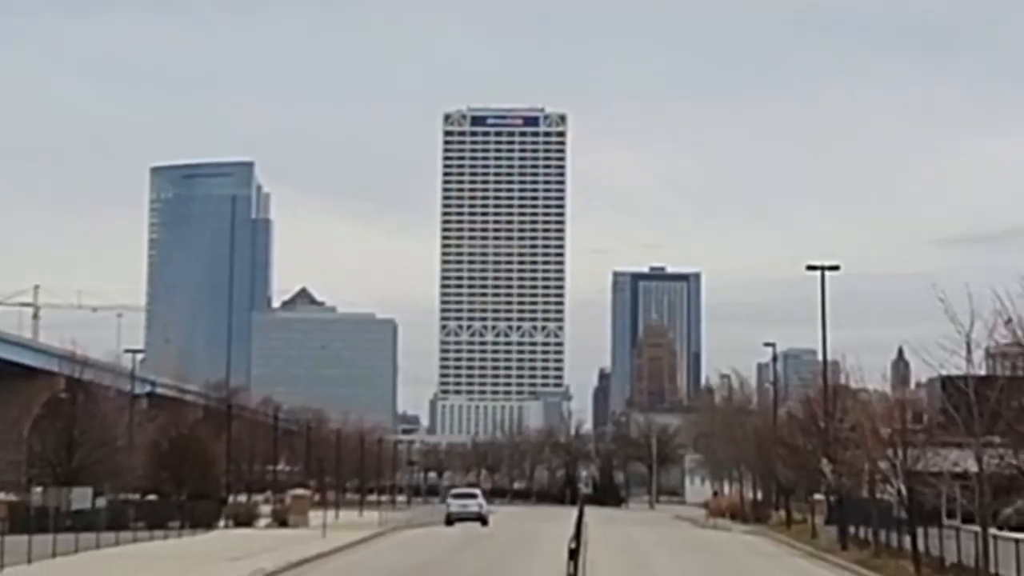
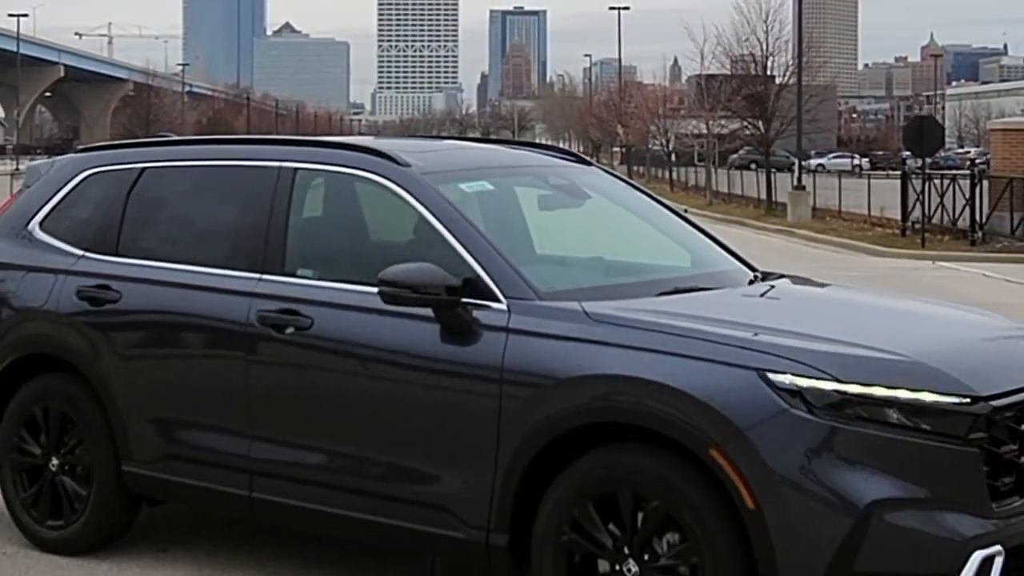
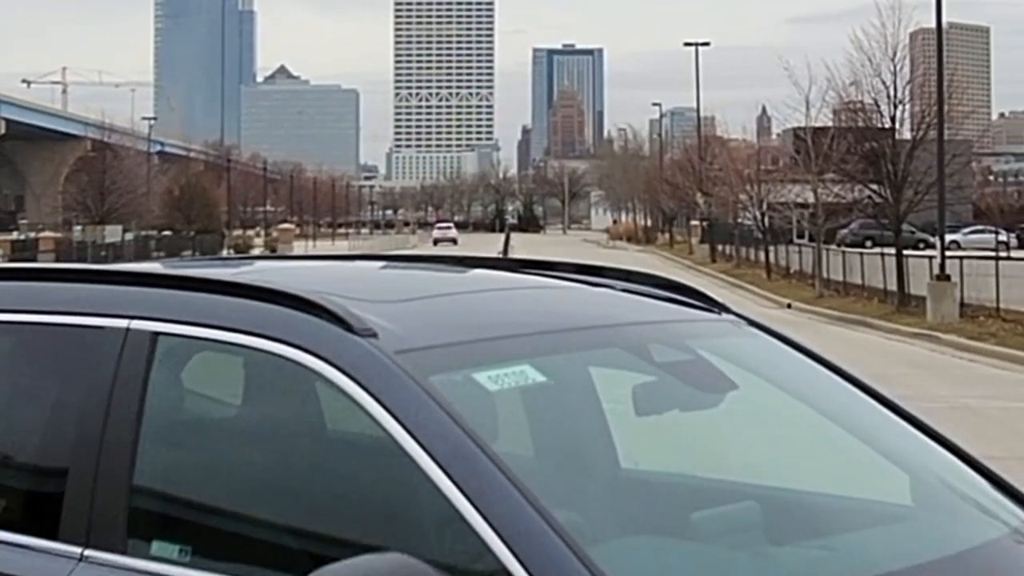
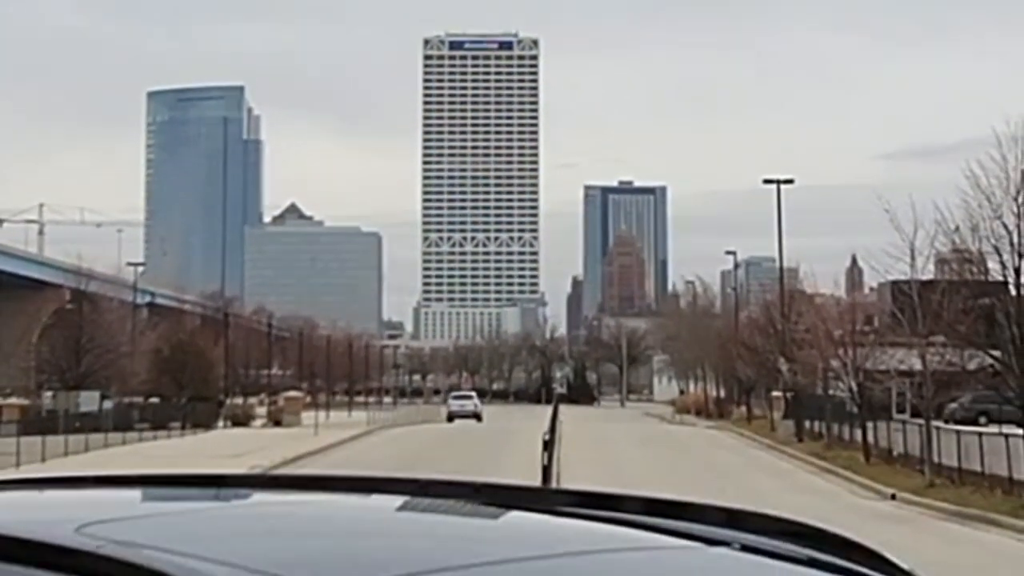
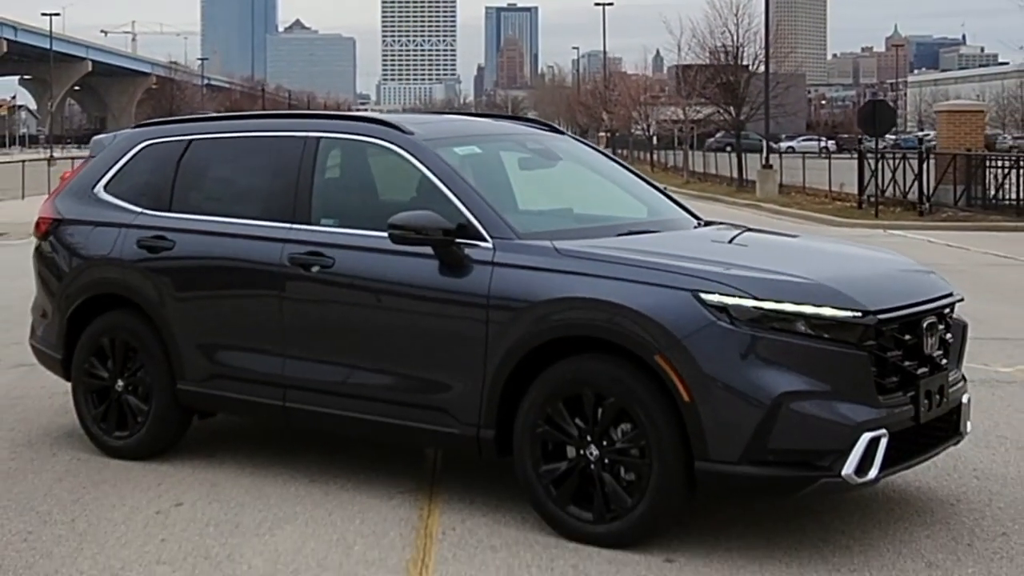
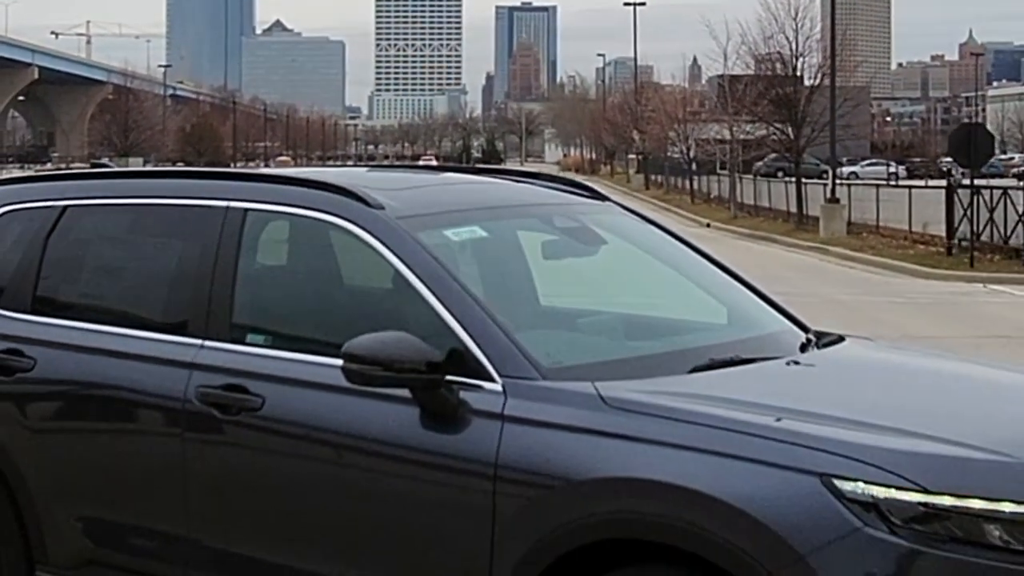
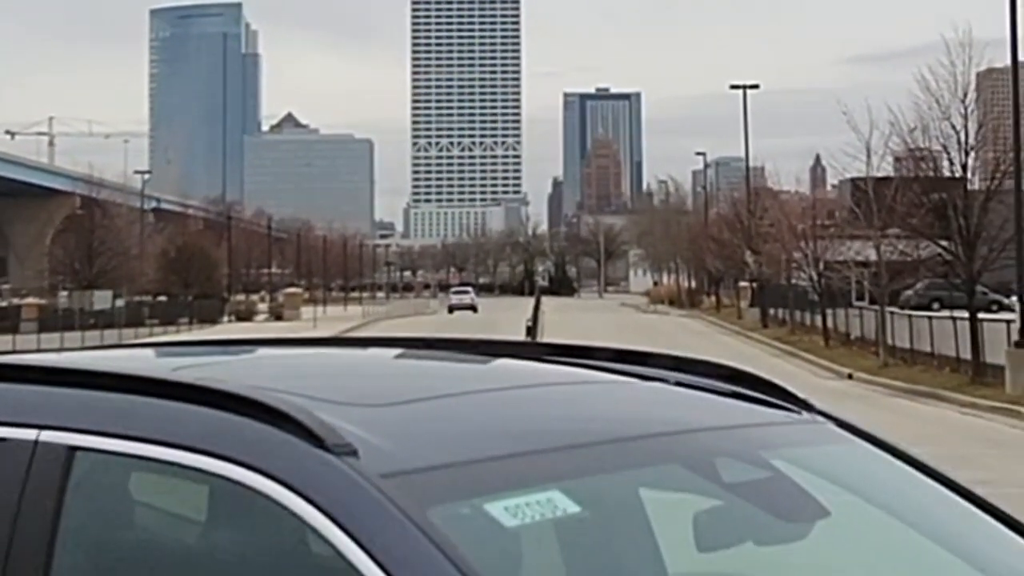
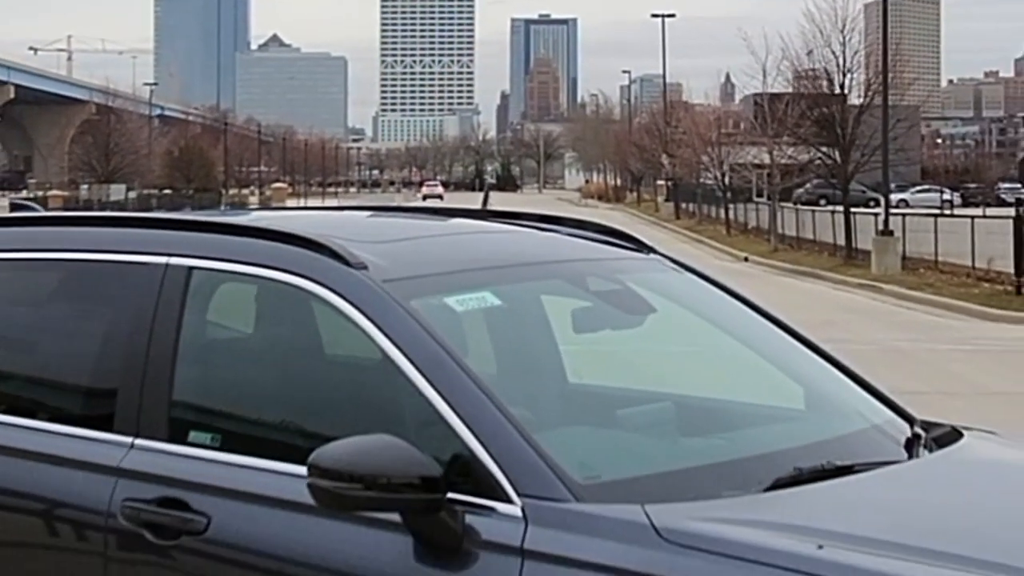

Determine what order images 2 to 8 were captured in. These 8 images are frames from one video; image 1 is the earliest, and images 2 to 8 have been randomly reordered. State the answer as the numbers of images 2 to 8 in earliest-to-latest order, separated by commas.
4, 7, 3, 8, 6, 2, 5
